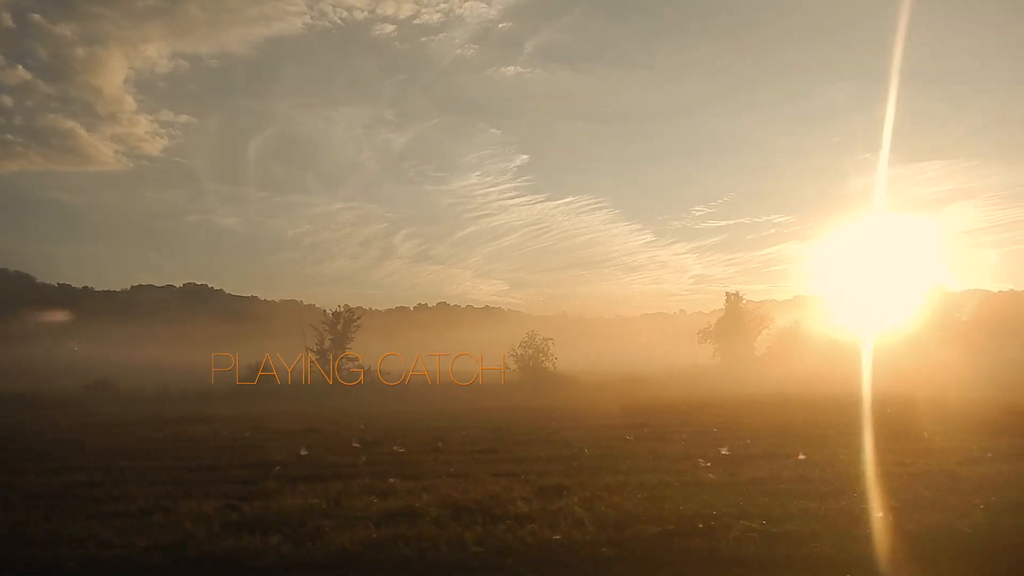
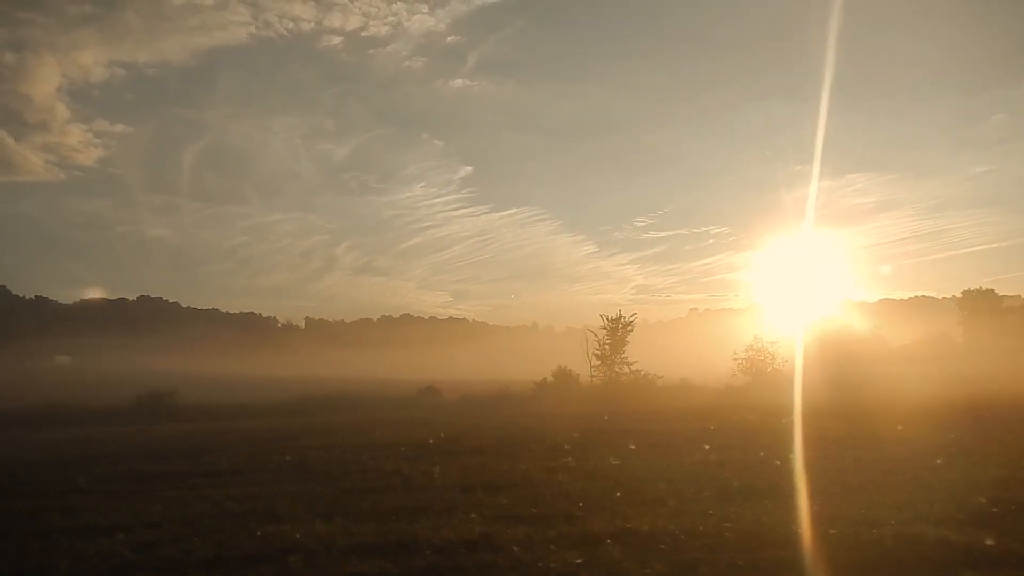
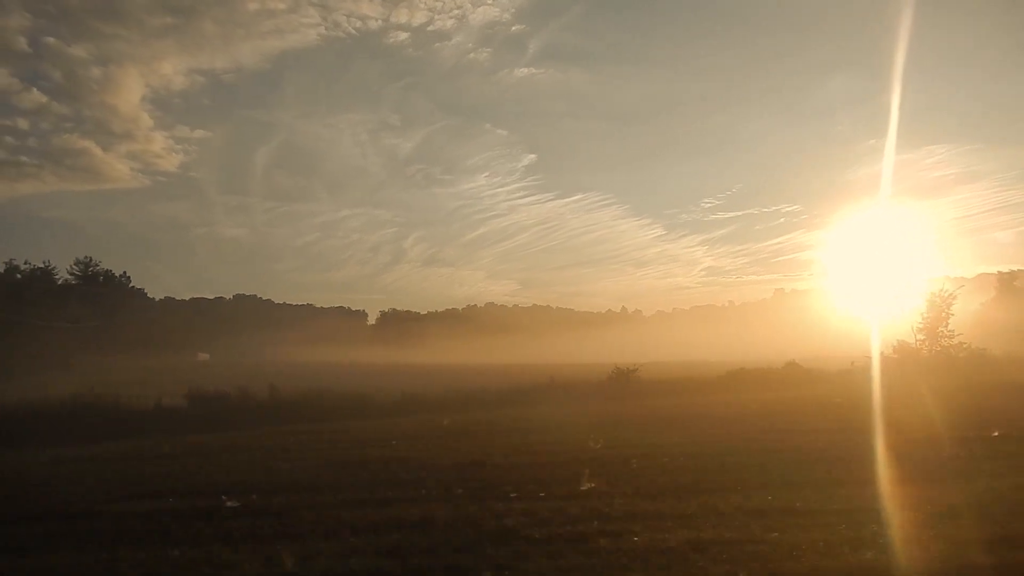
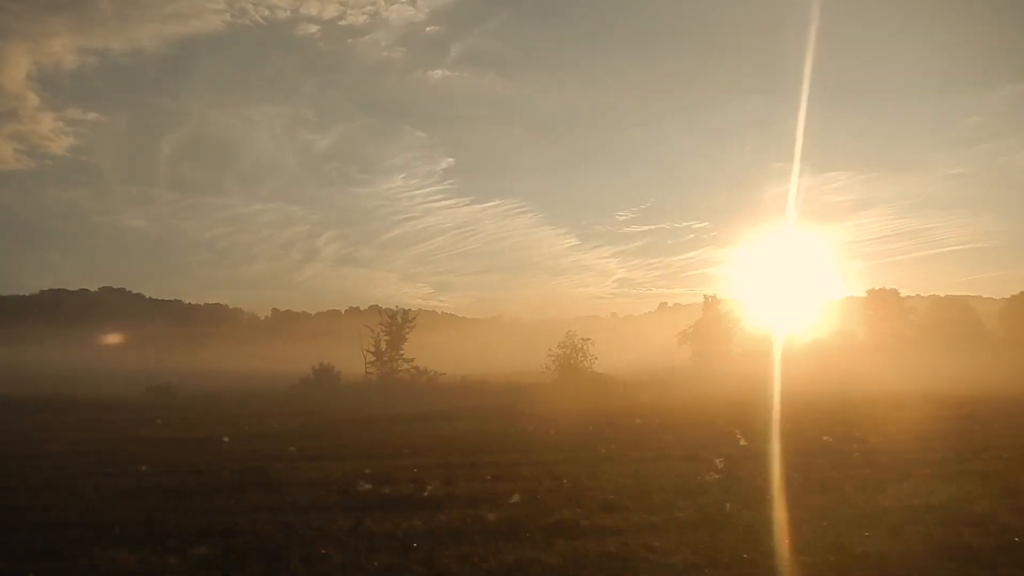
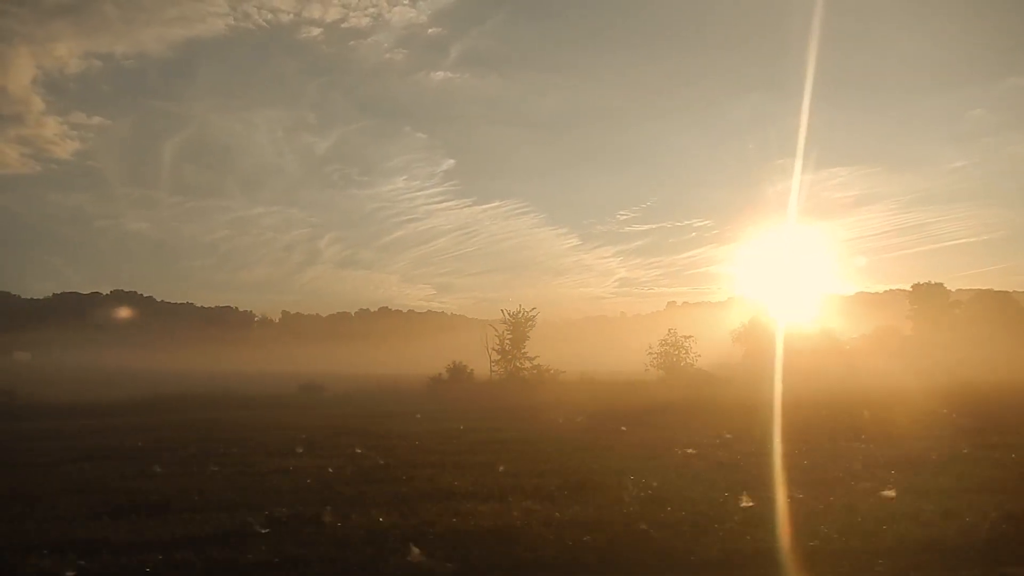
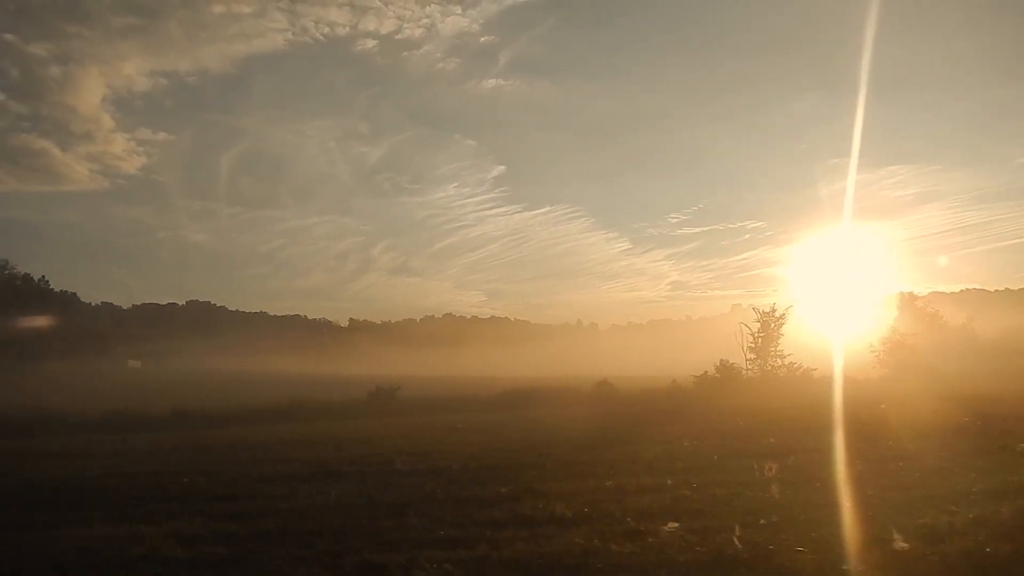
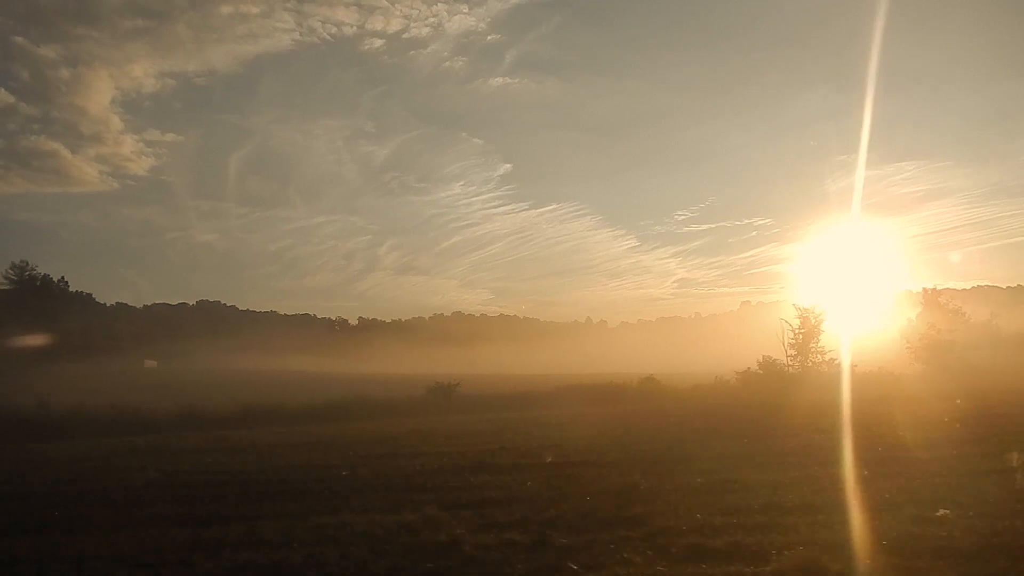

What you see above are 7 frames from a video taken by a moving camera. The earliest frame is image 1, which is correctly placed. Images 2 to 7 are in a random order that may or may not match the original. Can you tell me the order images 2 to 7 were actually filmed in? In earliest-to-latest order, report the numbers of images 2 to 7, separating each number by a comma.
4, 5, 2, 6, 7, 3
